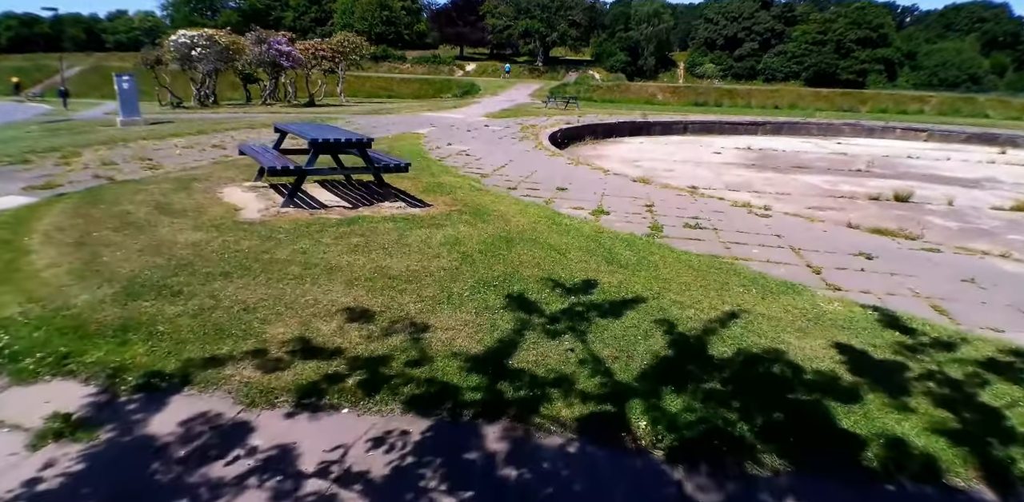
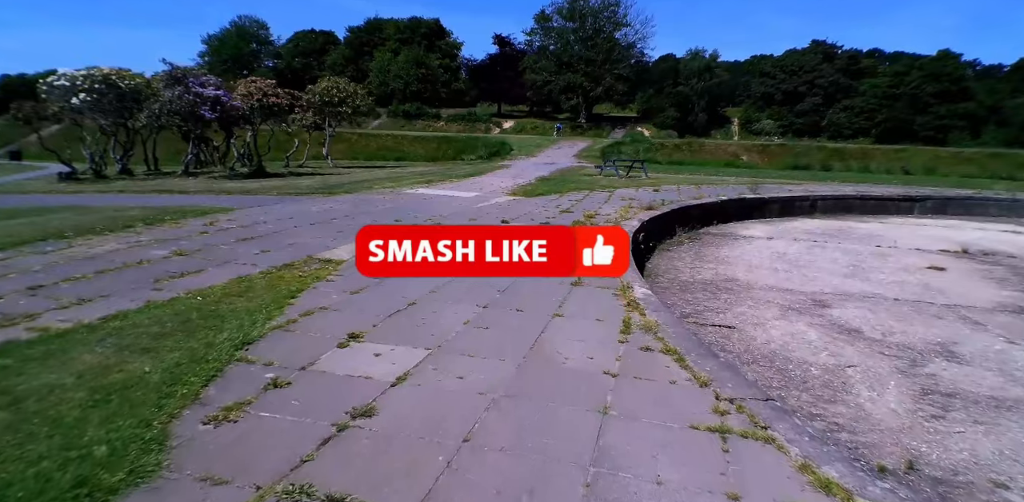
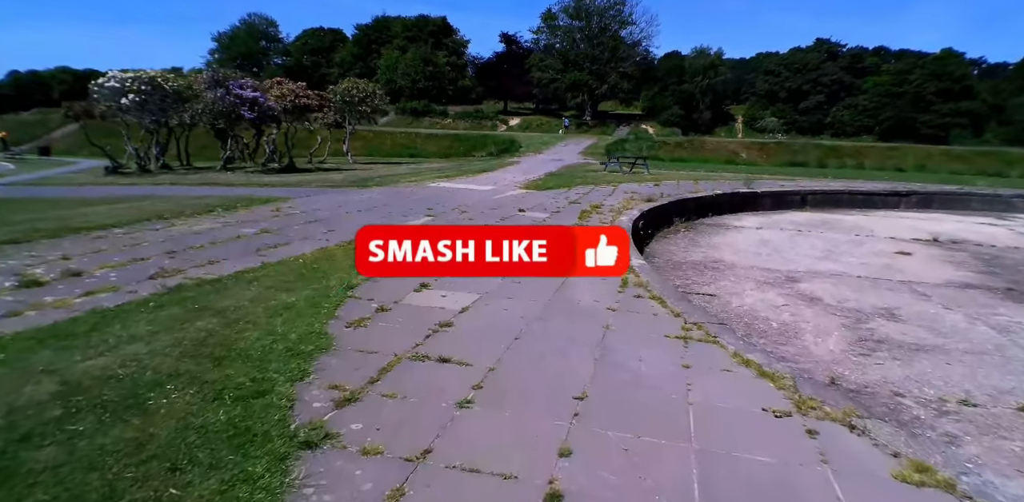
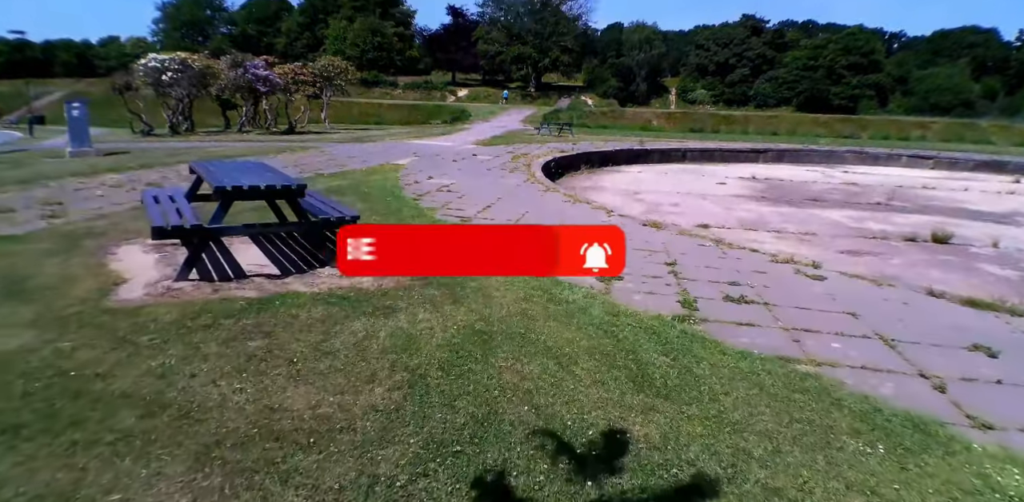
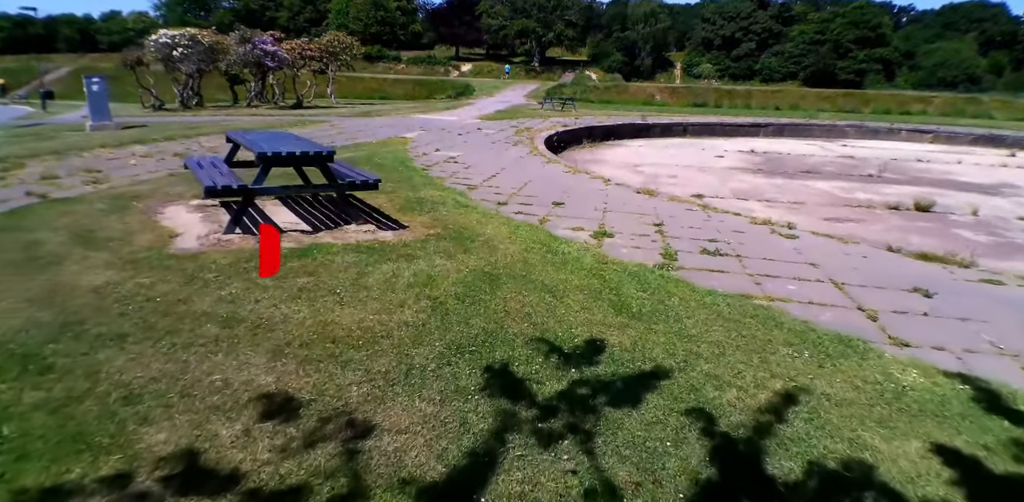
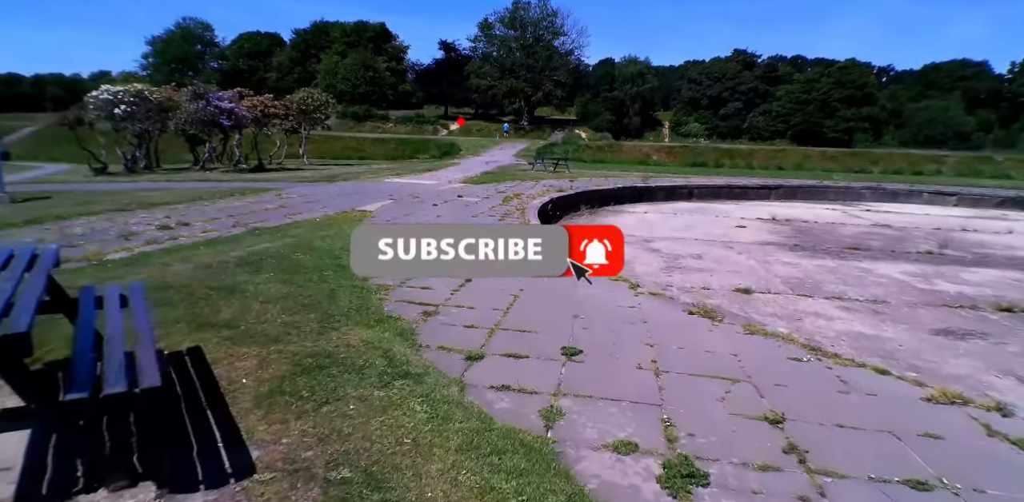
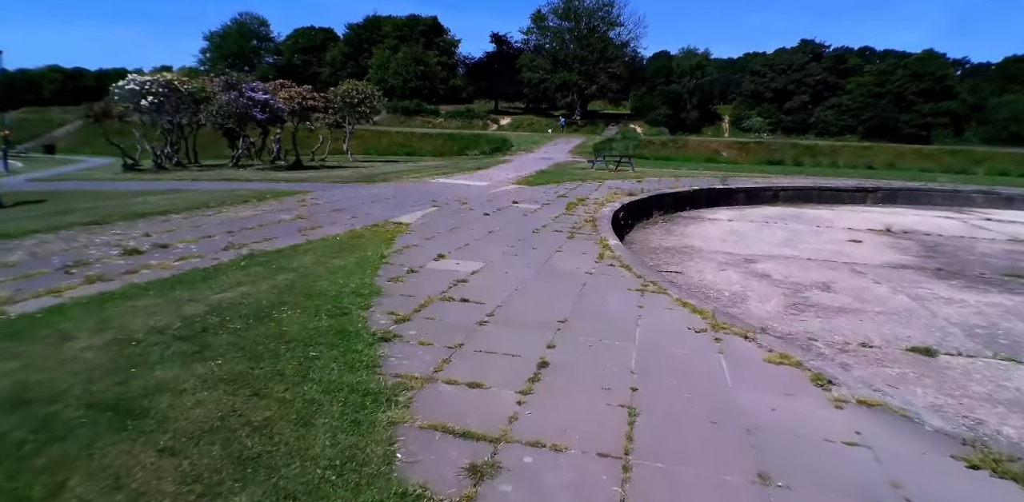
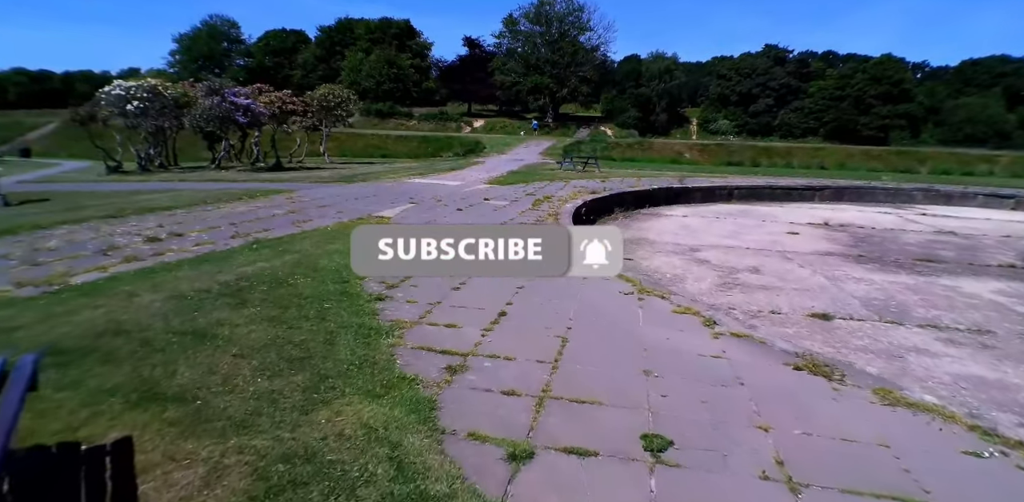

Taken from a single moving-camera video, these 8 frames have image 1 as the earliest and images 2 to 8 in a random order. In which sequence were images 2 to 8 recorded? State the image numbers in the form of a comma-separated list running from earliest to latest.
5, 4, 6, 8, 7, 3, 2
